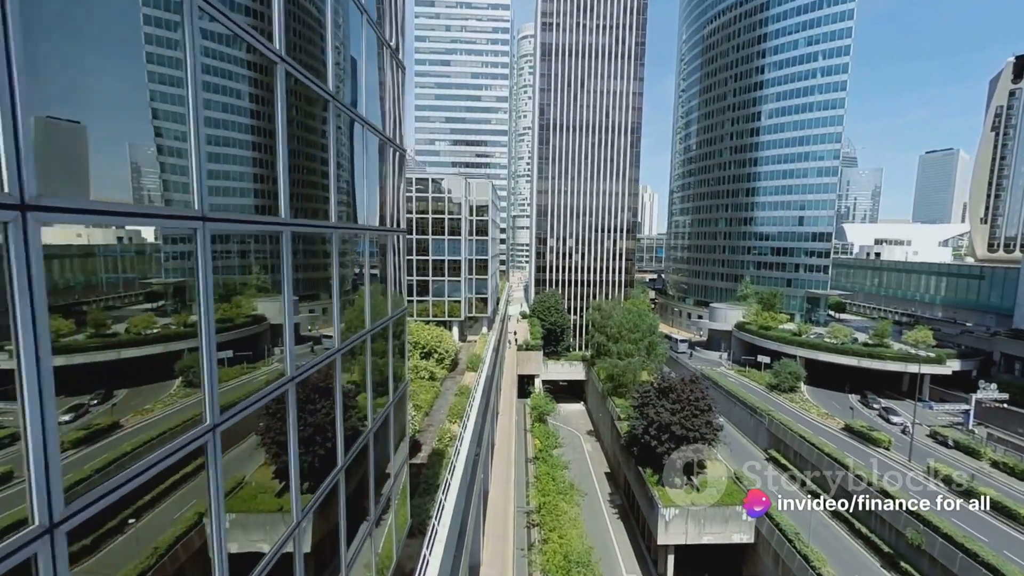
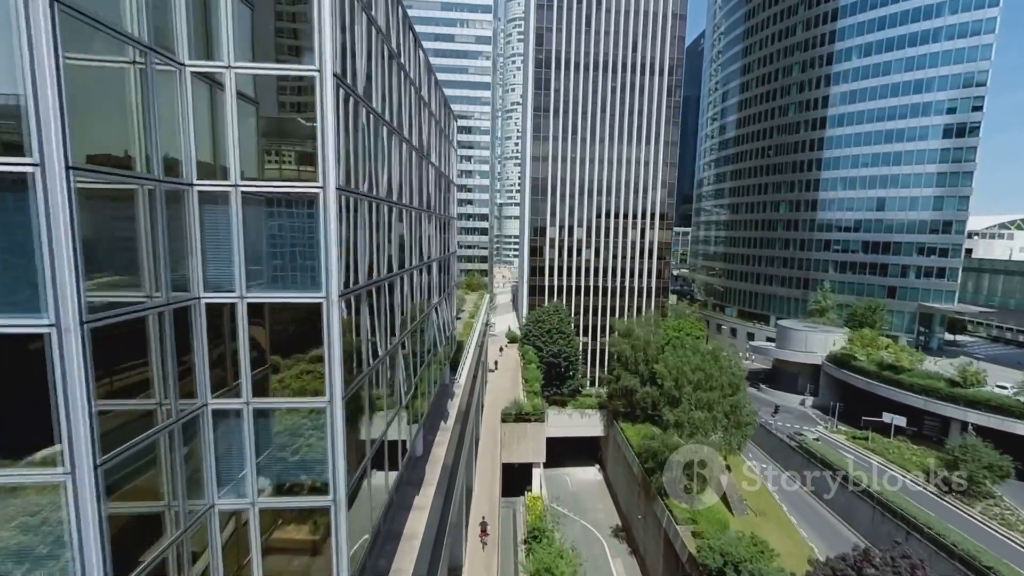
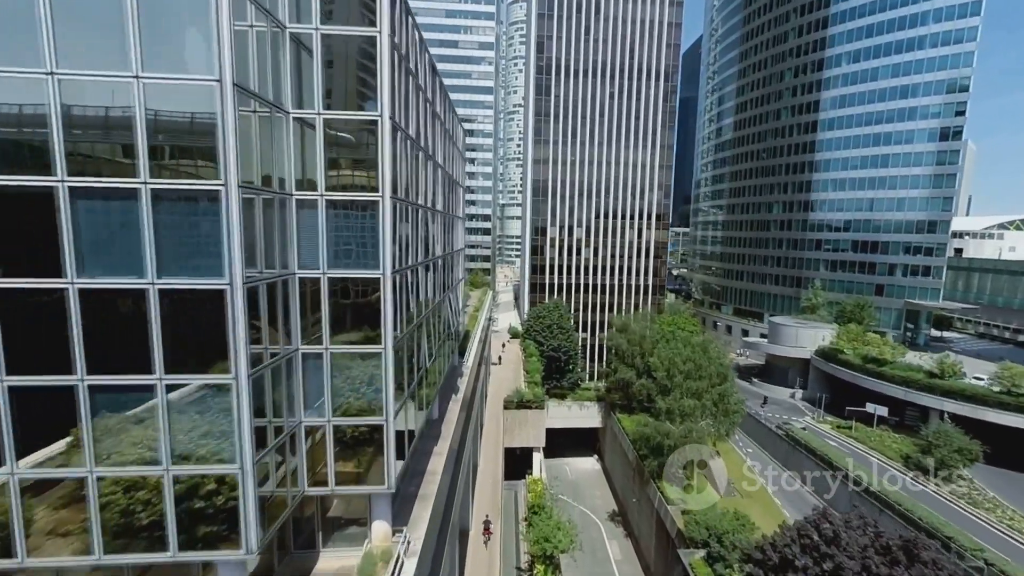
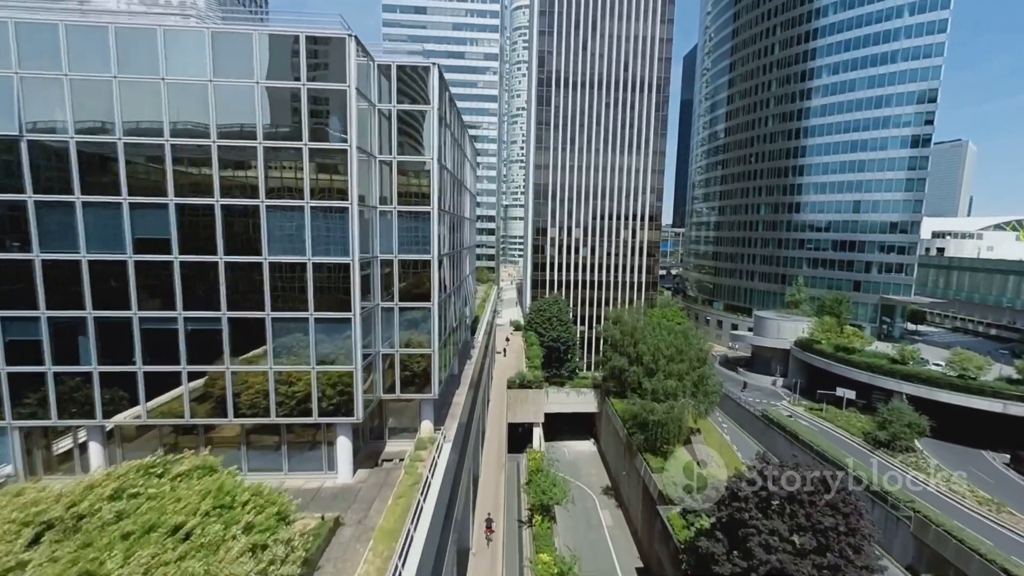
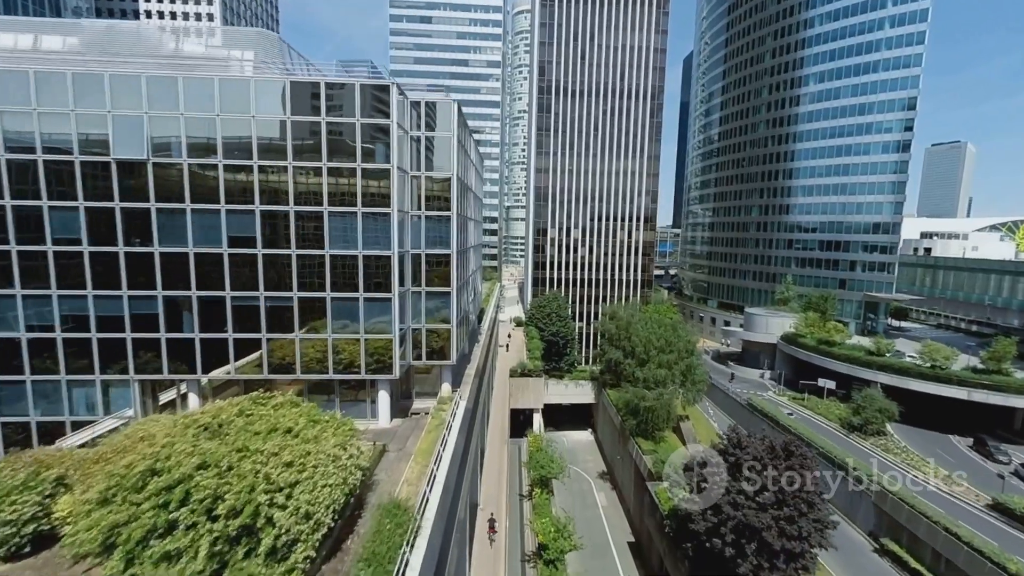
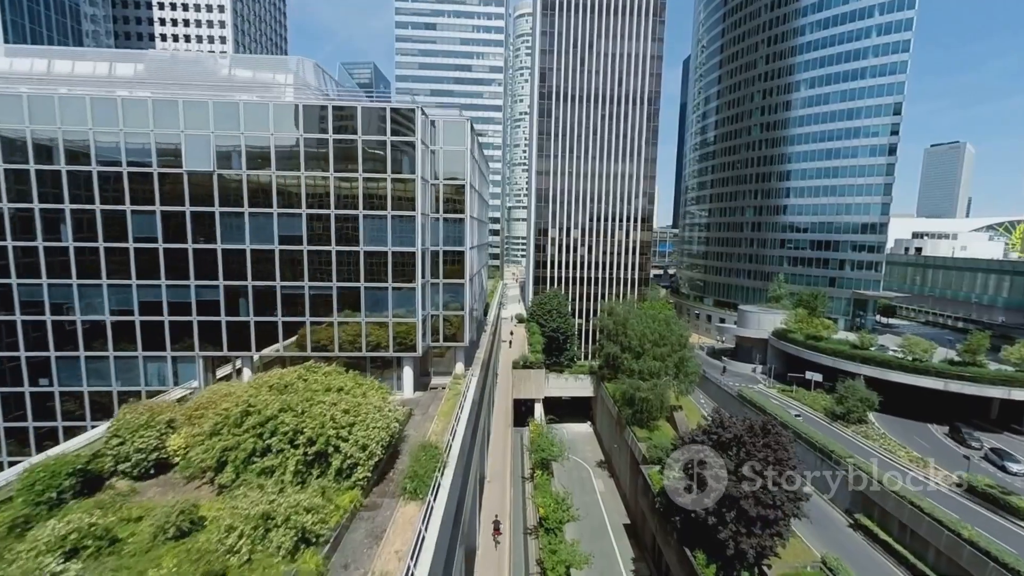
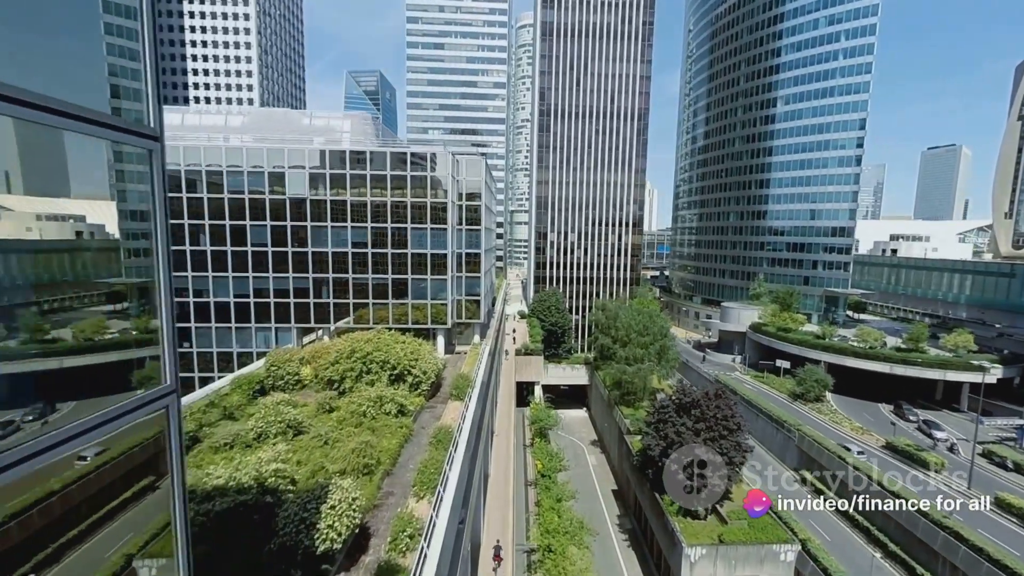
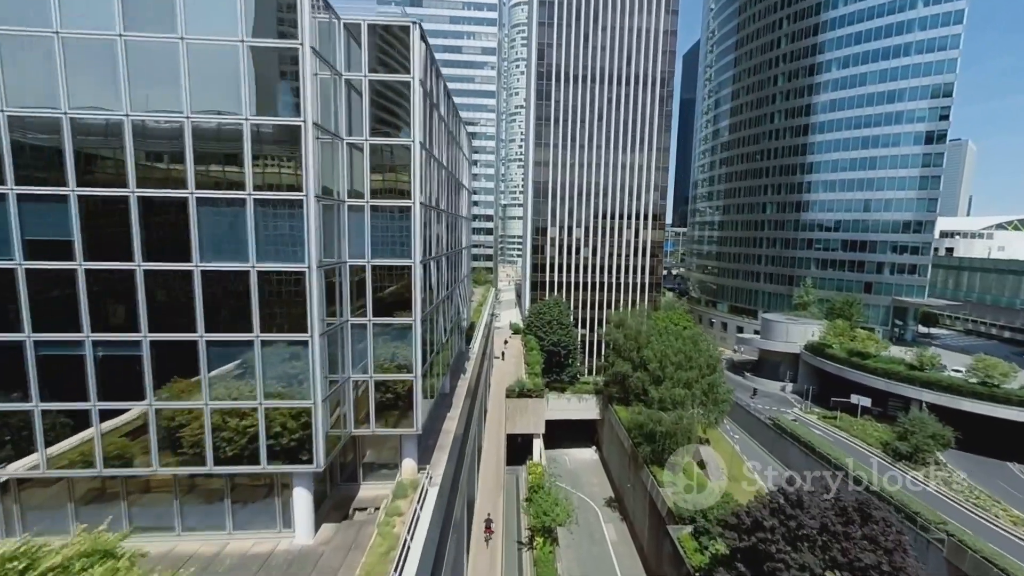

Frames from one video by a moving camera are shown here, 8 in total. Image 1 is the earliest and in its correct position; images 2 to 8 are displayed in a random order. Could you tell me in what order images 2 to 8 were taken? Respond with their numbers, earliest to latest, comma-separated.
7, 6, 5, 4, 8, 3, 2
